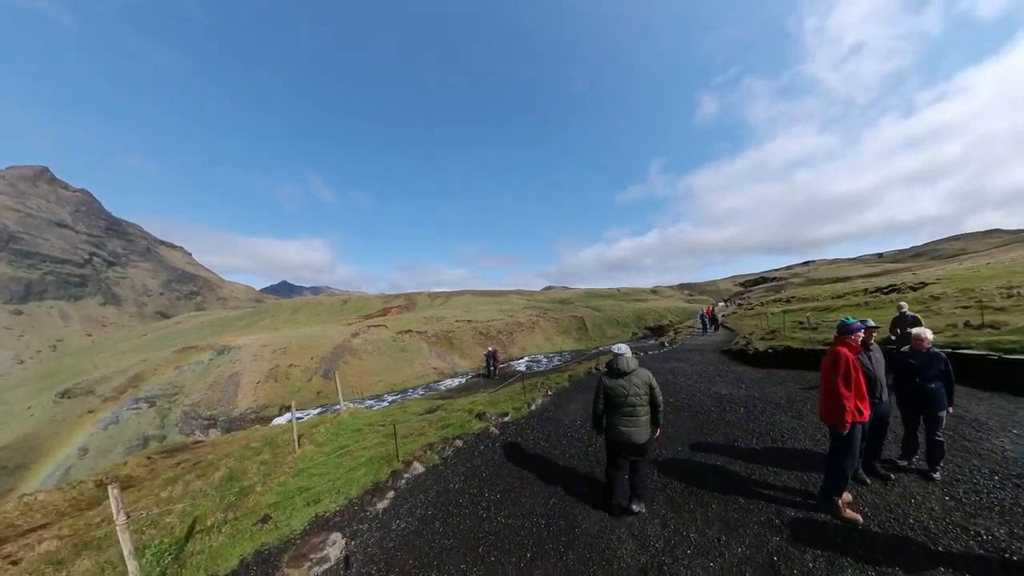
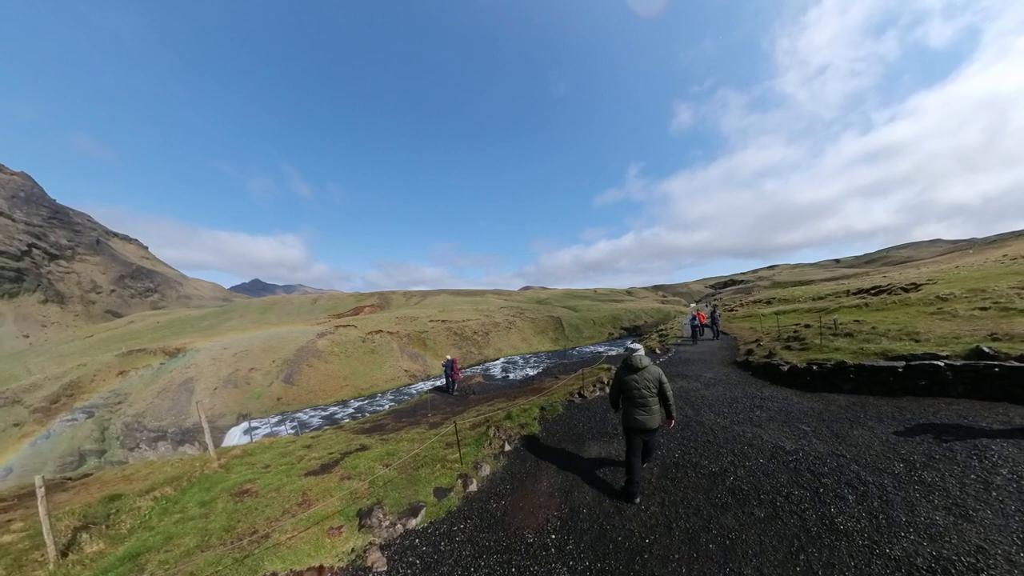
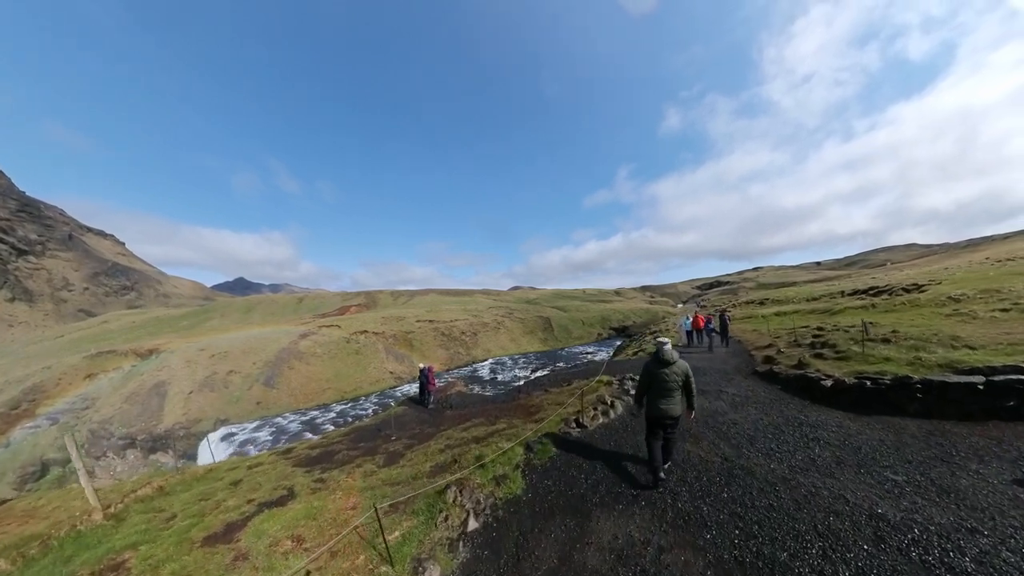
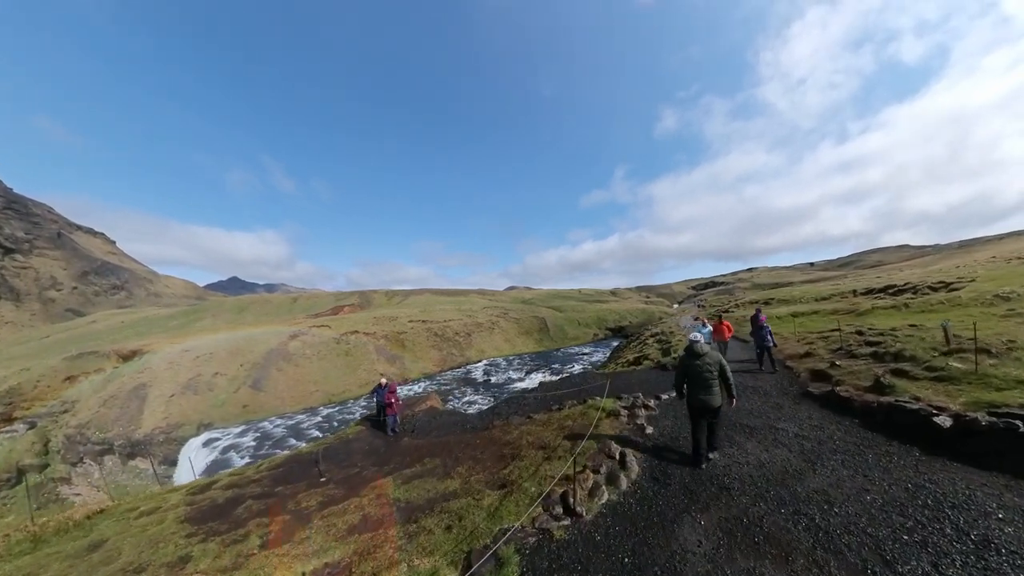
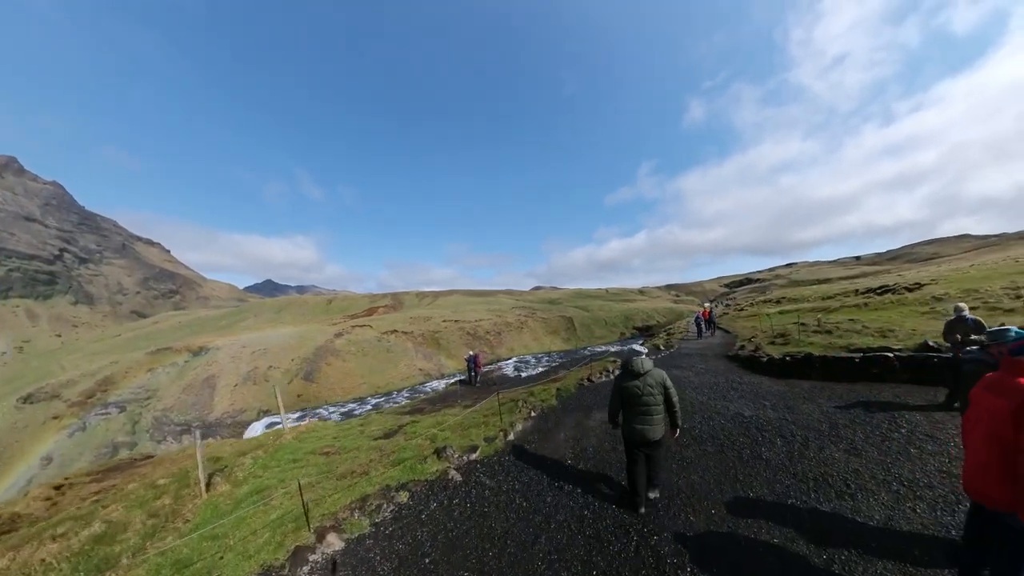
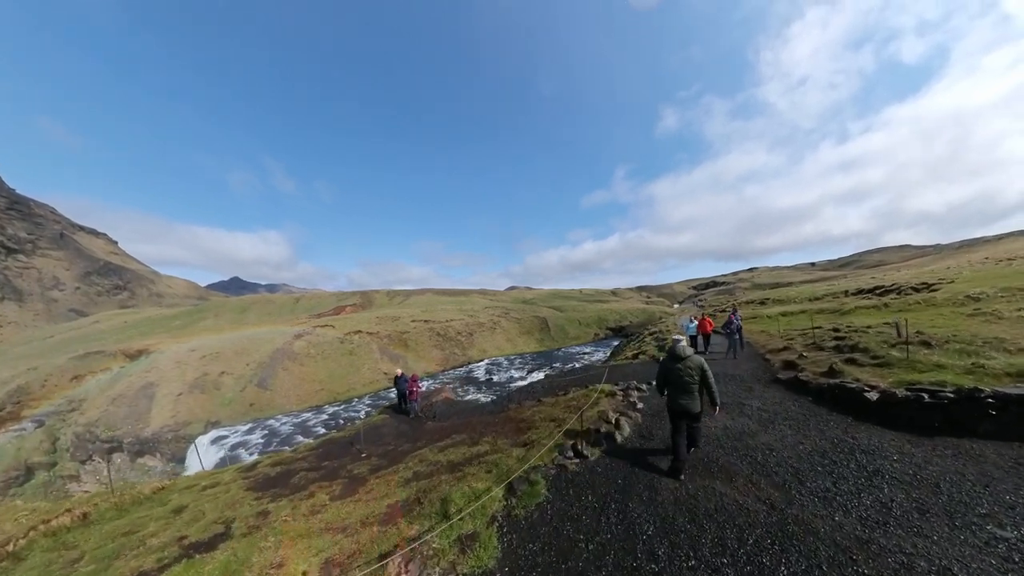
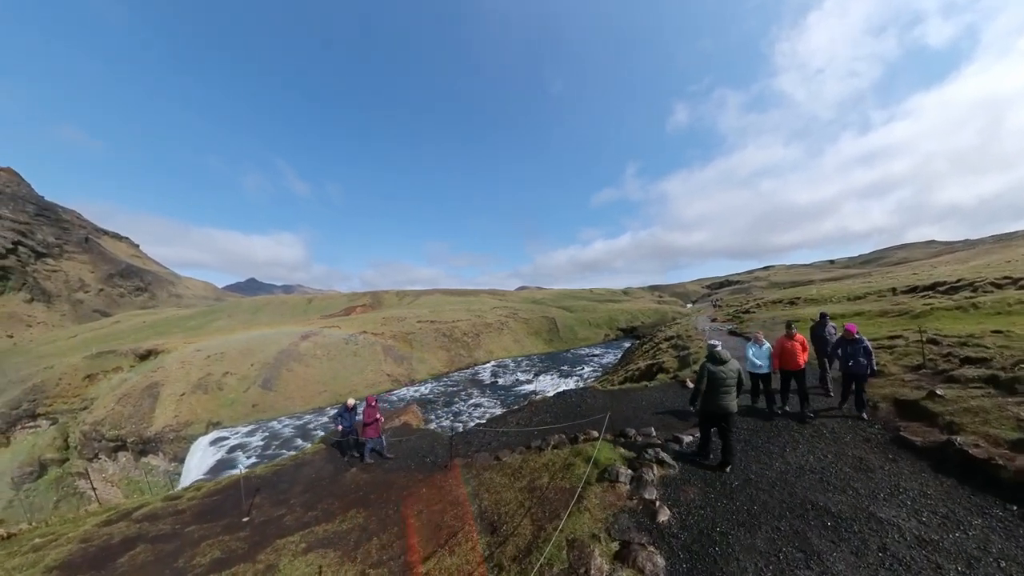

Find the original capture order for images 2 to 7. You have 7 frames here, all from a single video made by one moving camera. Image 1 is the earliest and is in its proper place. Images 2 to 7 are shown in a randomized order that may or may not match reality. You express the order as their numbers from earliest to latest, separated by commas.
5, 2, 3, 6, 4, 7
